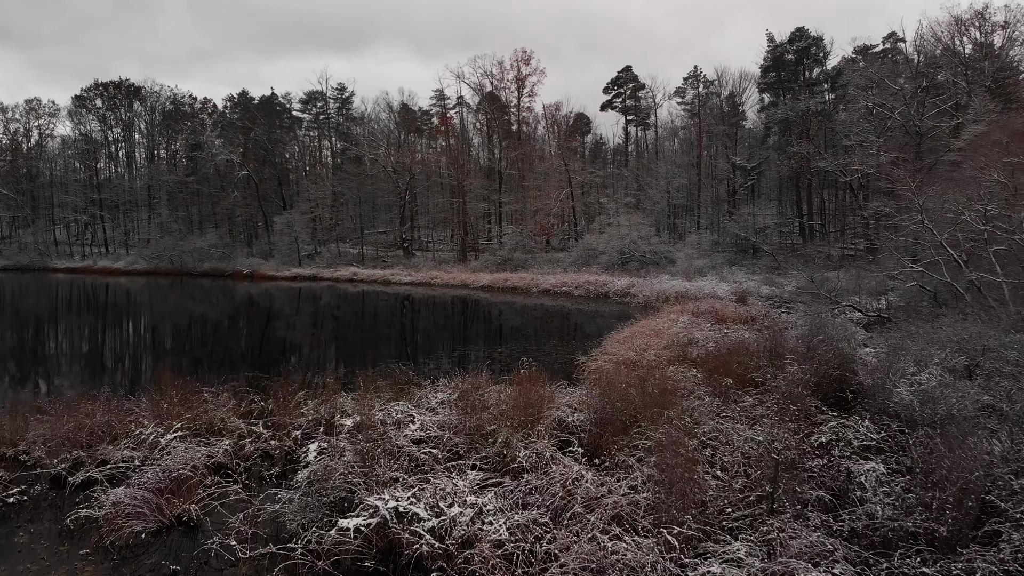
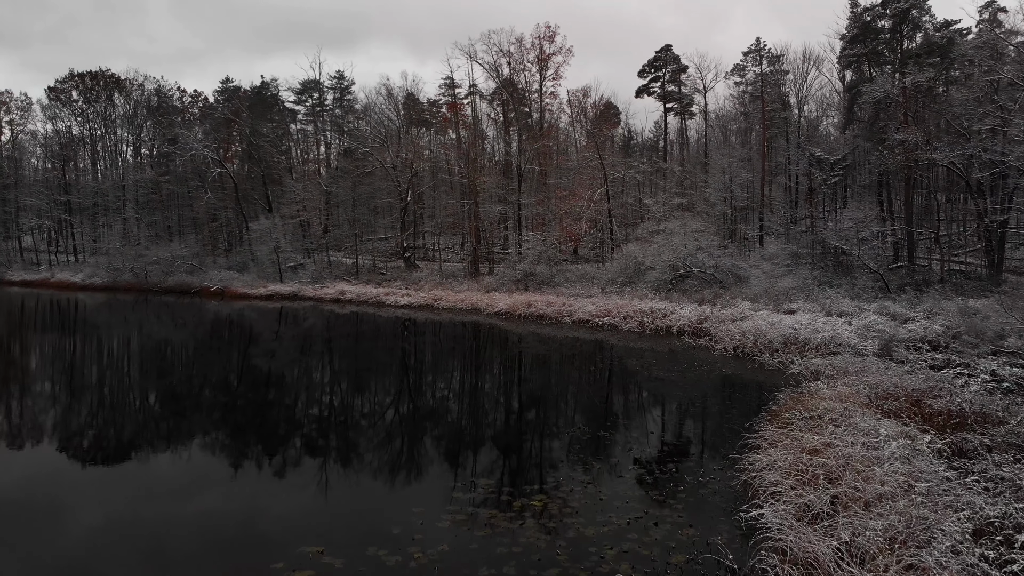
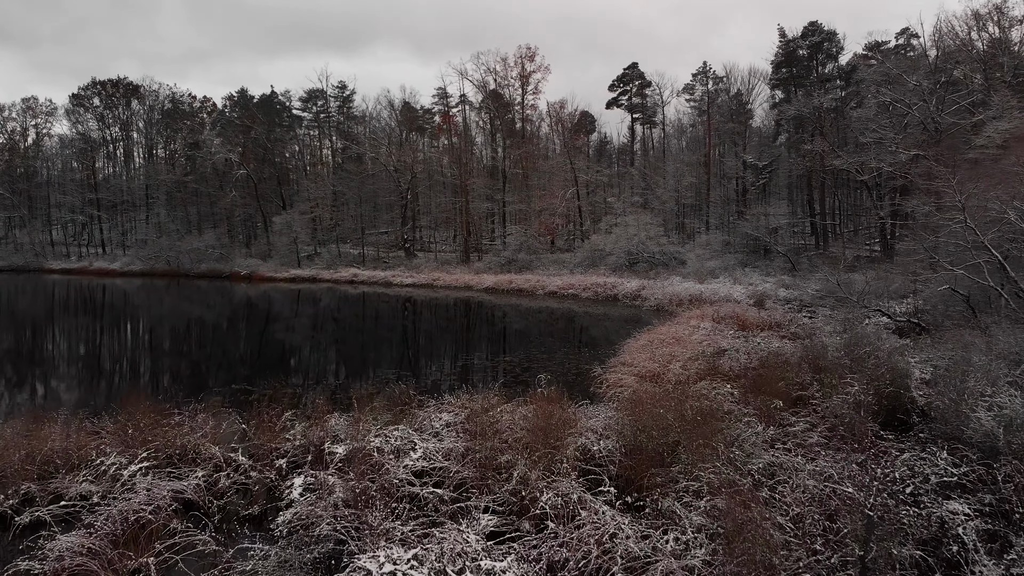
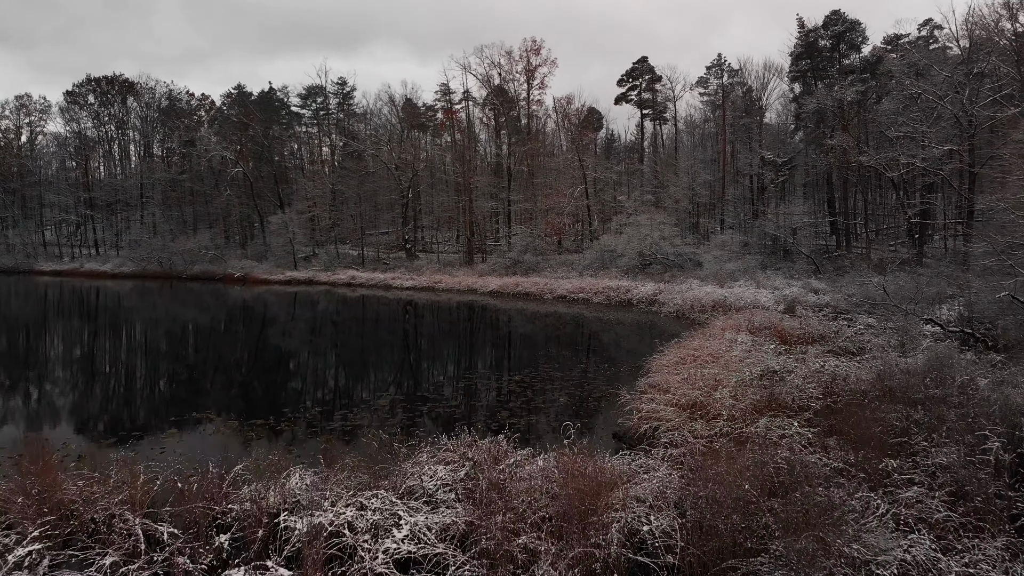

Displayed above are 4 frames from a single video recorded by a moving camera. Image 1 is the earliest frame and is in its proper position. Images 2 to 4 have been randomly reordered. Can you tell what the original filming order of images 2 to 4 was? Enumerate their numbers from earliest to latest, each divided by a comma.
3, 4, 2
